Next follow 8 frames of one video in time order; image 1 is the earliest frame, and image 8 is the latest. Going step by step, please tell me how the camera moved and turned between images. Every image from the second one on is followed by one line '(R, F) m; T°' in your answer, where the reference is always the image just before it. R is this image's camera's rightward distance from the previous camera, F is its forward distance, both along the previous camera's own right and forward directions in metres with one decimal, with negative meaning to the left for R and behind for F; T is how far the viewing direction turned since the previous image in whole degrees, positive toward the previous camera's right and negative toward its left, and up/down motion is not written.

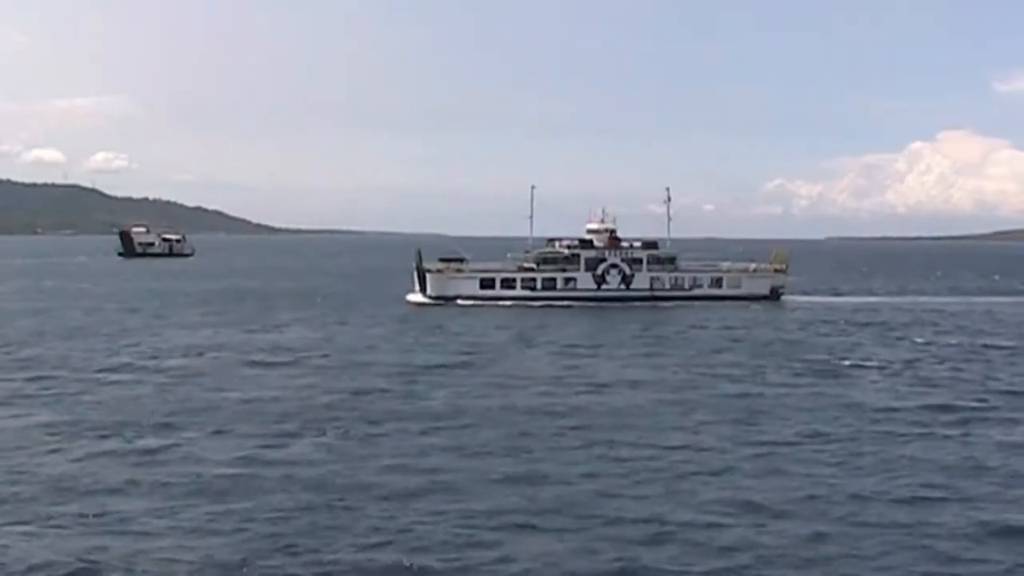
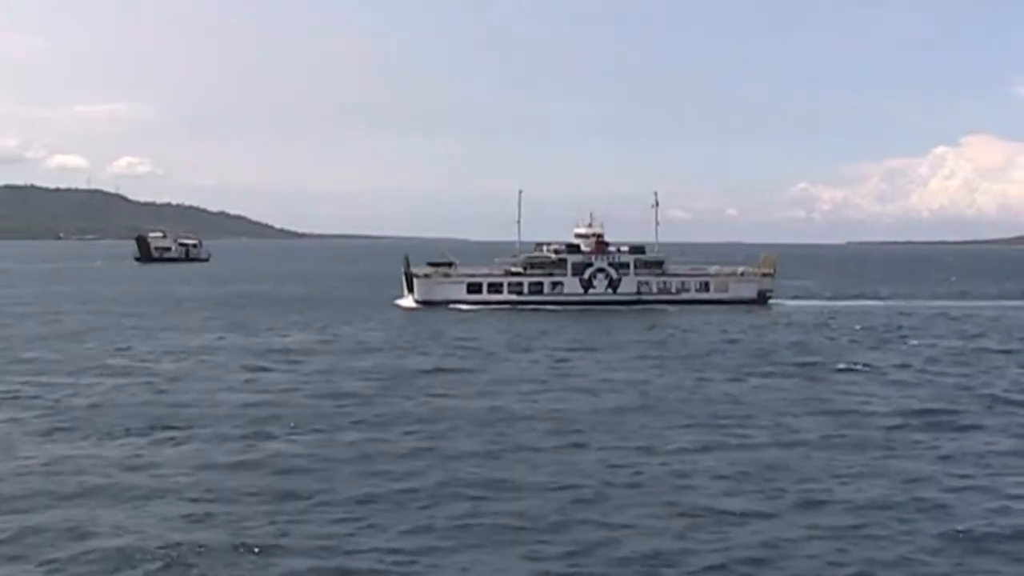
(+1.3, -0.2) m; -1°
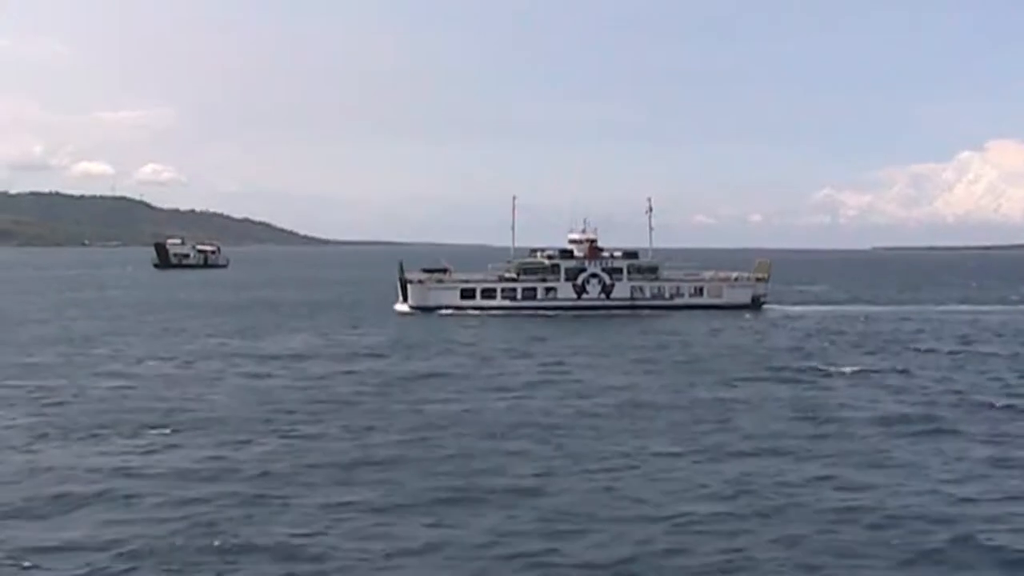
(+1.2, -0.2) m; -1°
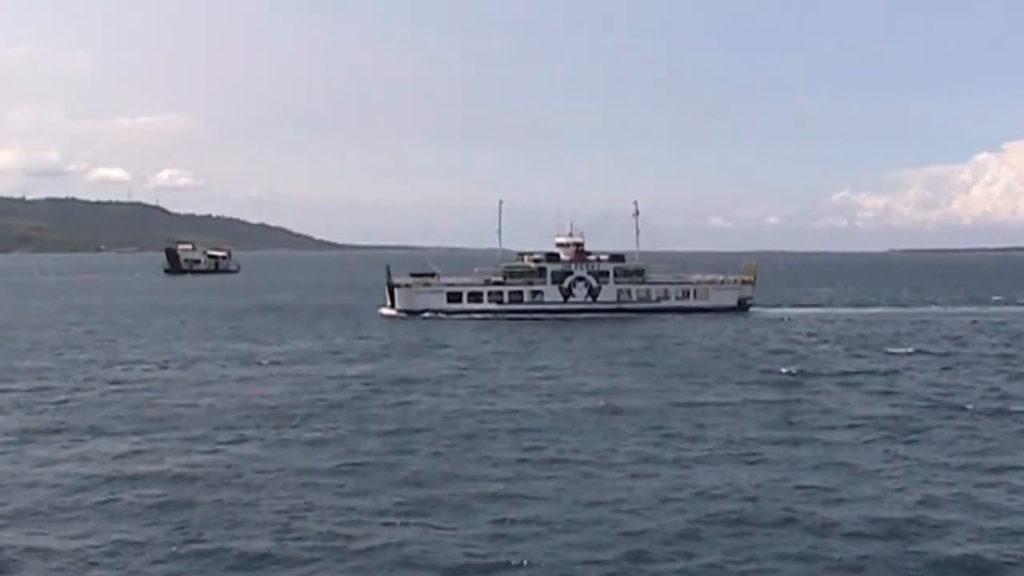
(+1.2, -0.2) m; -1°
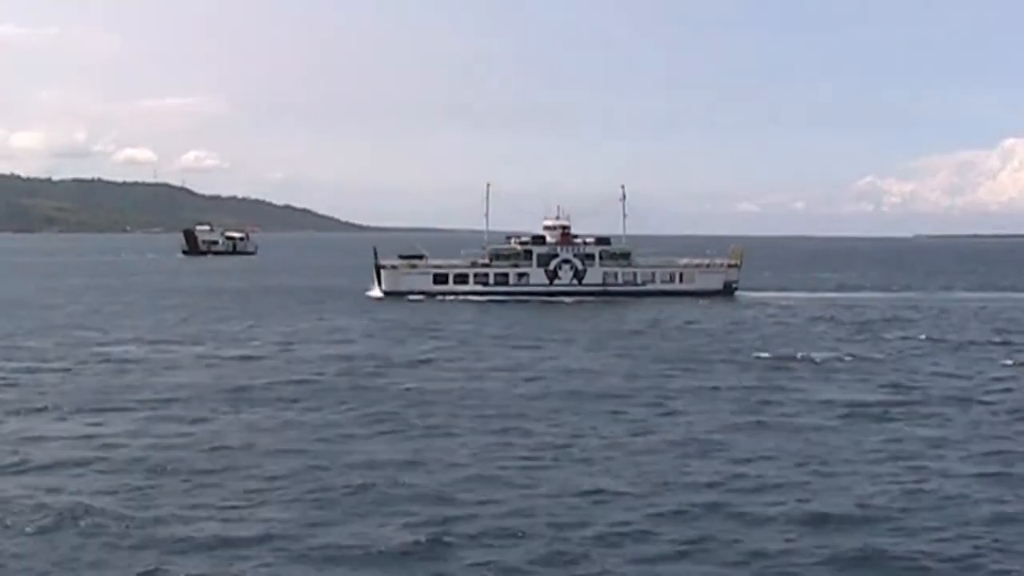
(+1.6, -0.2) m; -1°
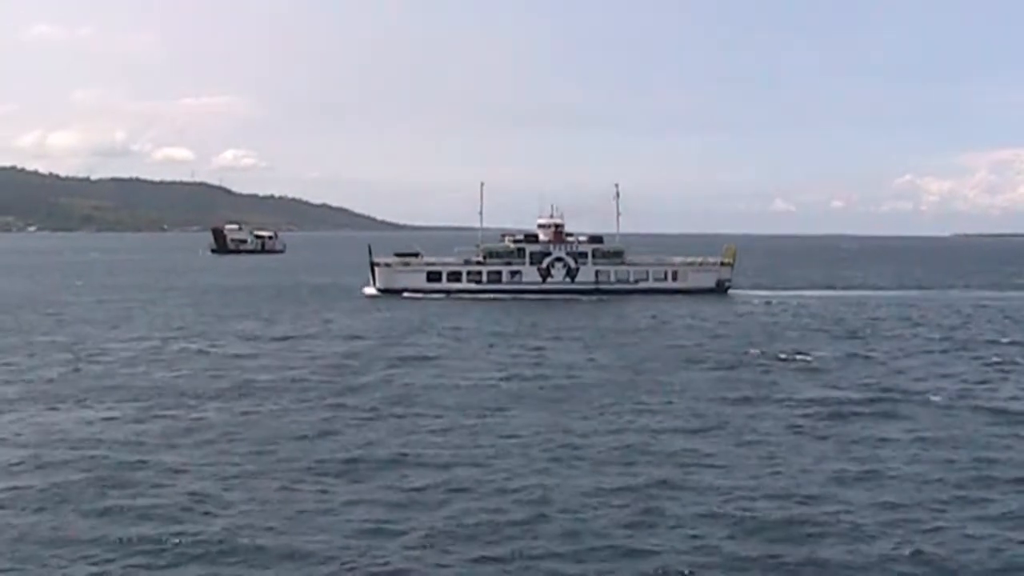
(+1.8, -0.3) m; -1°
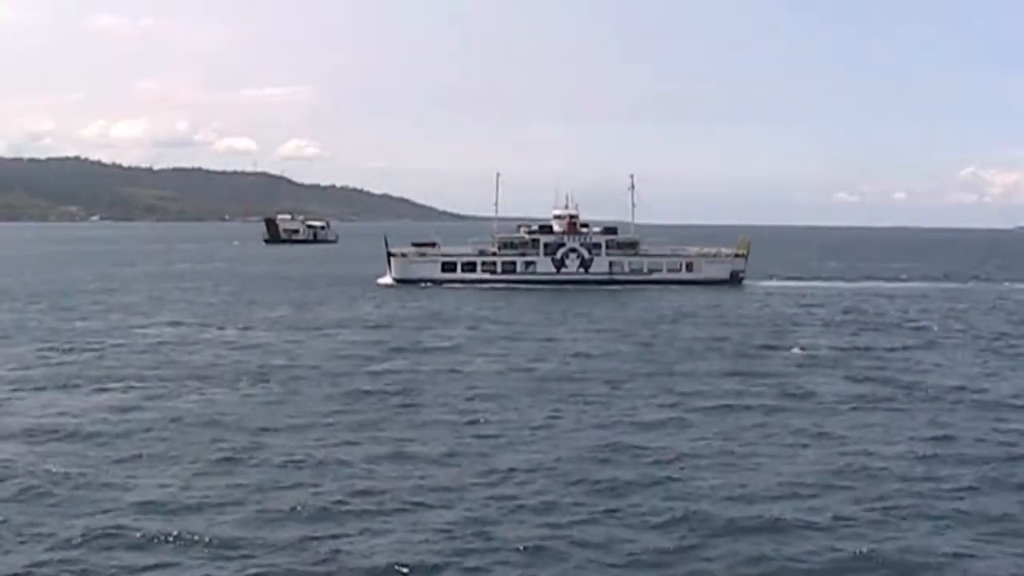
(+1.9, -0.4) m; -3°
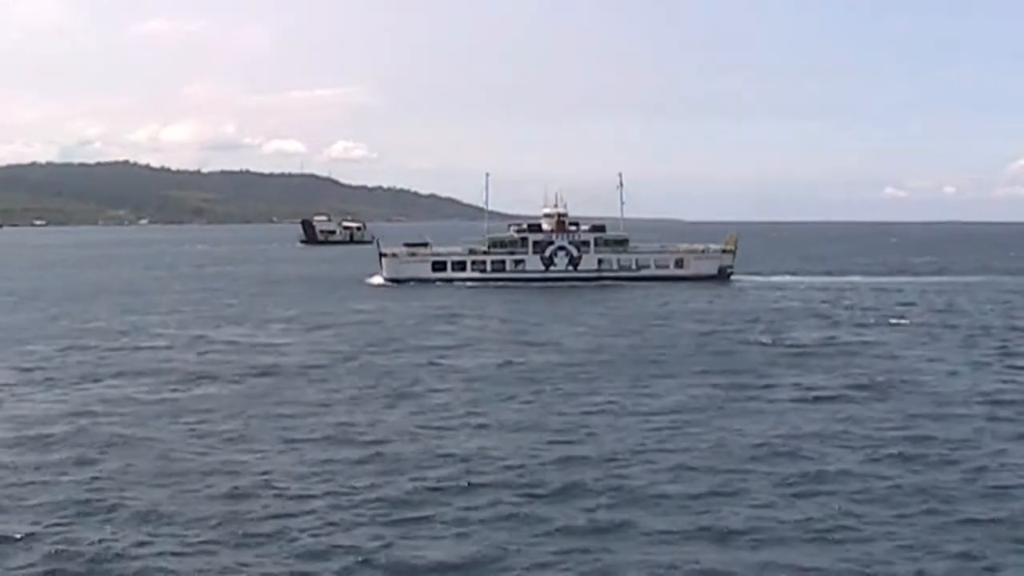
(+2.5, -0.5) m; -2°
